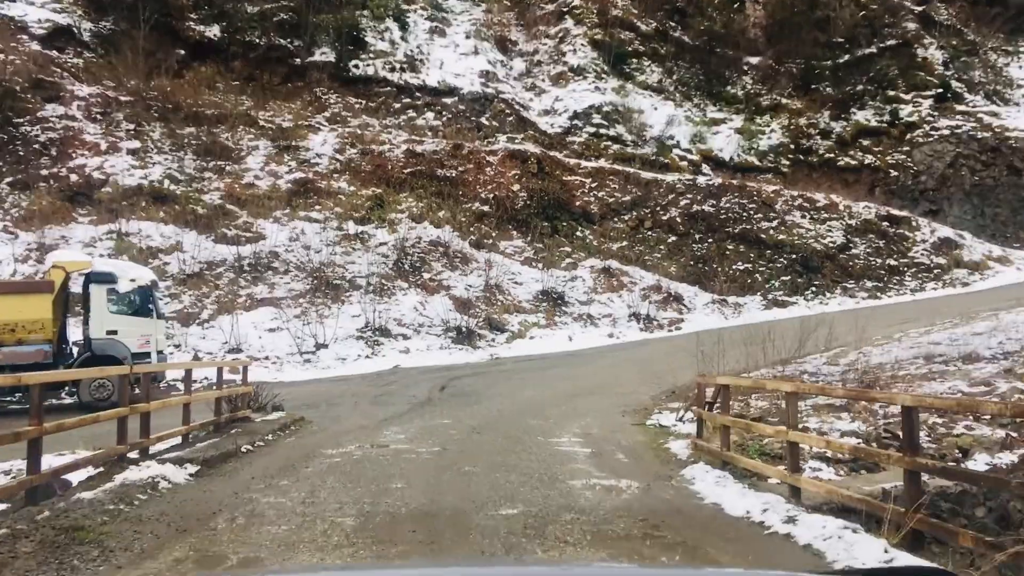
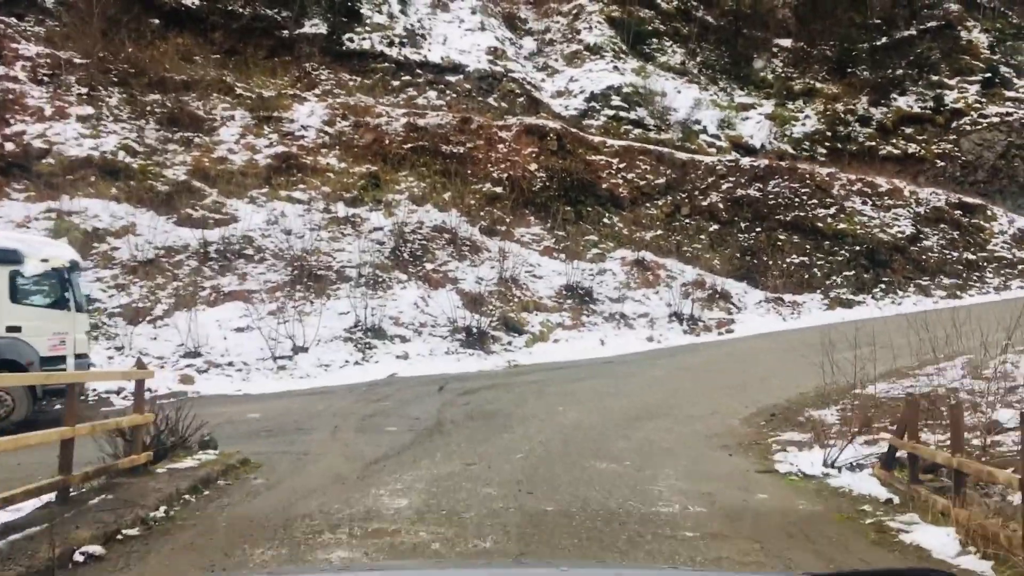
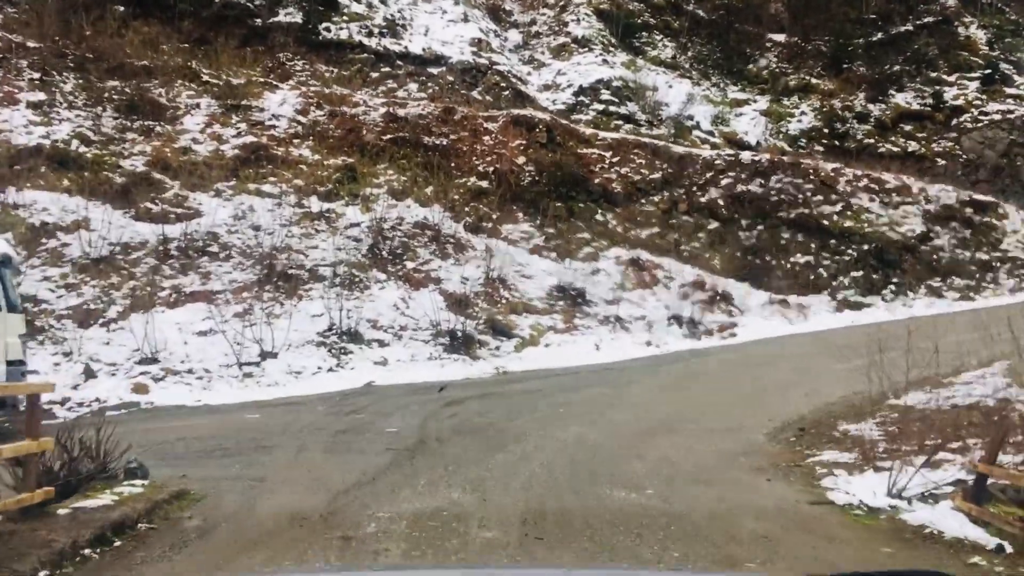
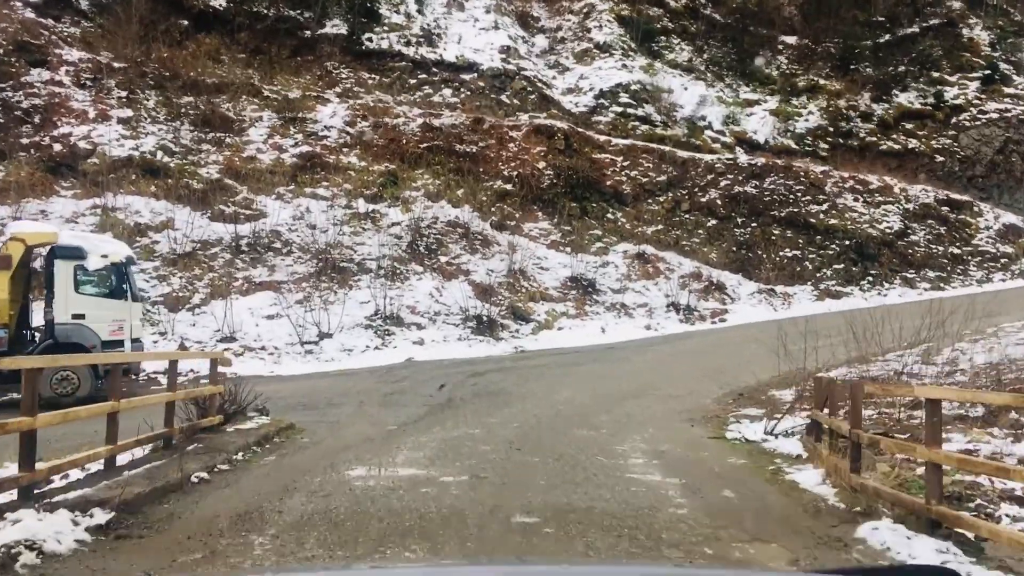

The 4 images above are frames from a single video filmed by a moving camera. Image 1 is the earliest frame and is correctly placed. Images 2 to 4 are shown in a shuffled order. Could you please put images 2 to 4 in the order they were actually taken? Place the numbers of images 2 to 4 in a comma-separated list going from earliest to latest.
4, 2, 3
